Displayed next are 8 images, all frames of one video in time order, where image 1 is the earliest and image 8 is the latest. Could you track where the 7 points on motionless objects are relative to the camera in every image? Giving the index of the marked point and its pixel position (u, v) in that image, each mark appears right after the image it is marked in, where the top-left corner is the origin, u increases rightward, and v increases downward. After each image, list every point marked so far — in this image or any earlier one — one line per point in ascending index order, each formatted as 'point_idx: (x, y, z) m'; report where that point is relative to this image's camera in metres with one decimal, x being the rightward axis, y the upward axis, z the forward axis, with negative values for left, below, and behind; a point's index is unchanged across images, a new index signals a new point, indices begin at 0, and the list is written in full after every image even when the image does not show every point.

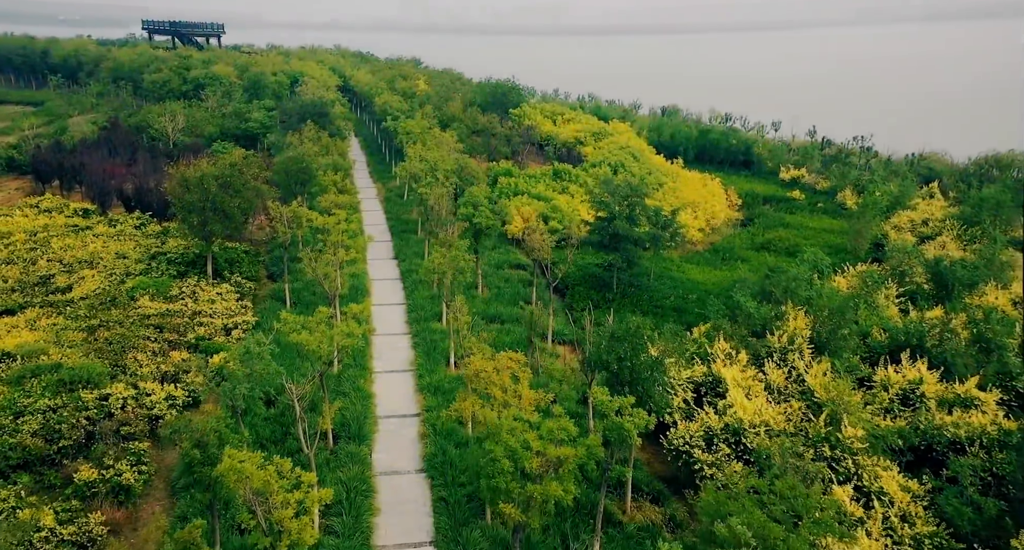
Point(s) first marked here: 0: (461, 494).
0: (-1.1, -4.9, +16.7) m
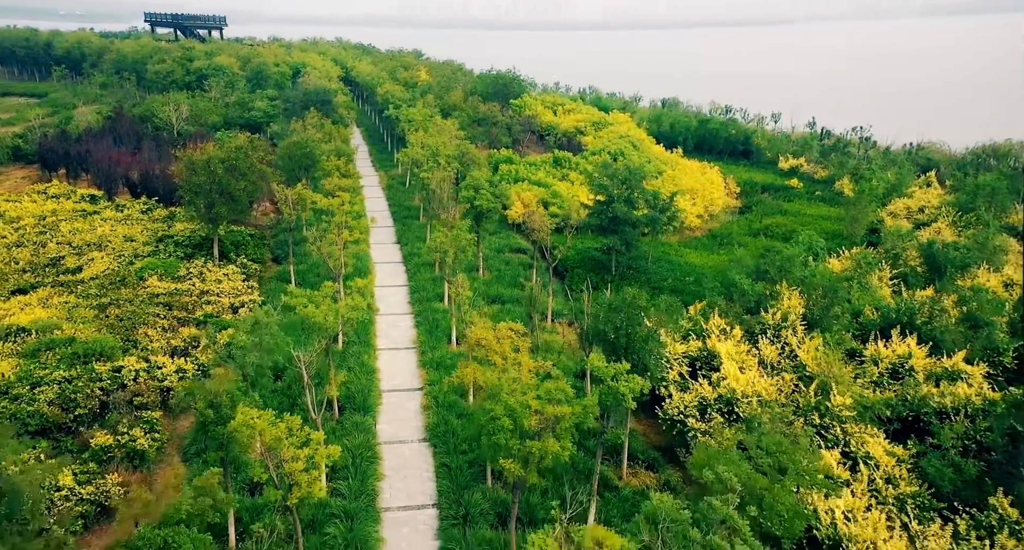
0: (-1.1, -4.3, +17.4) m
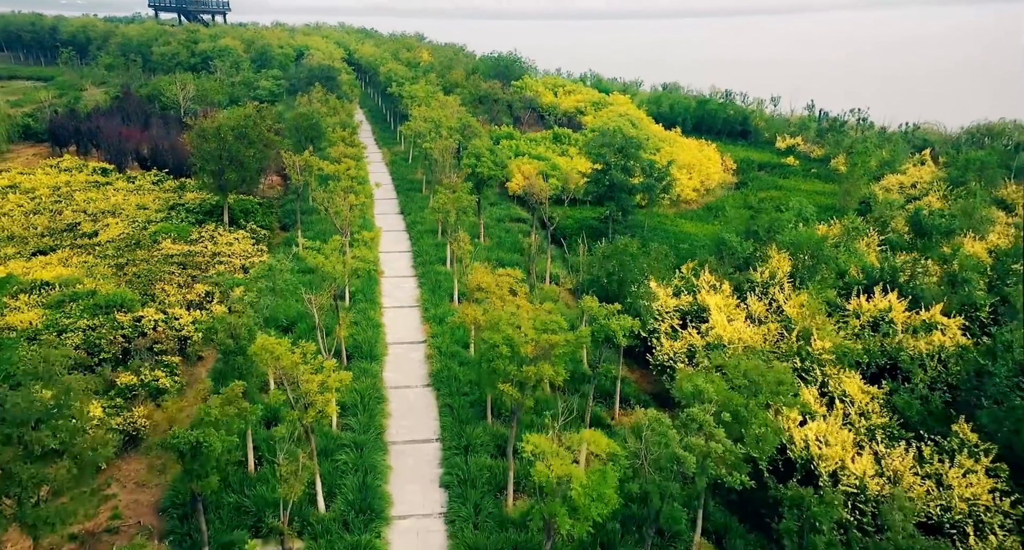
0: (-1.2, -3.1, +18.5) m
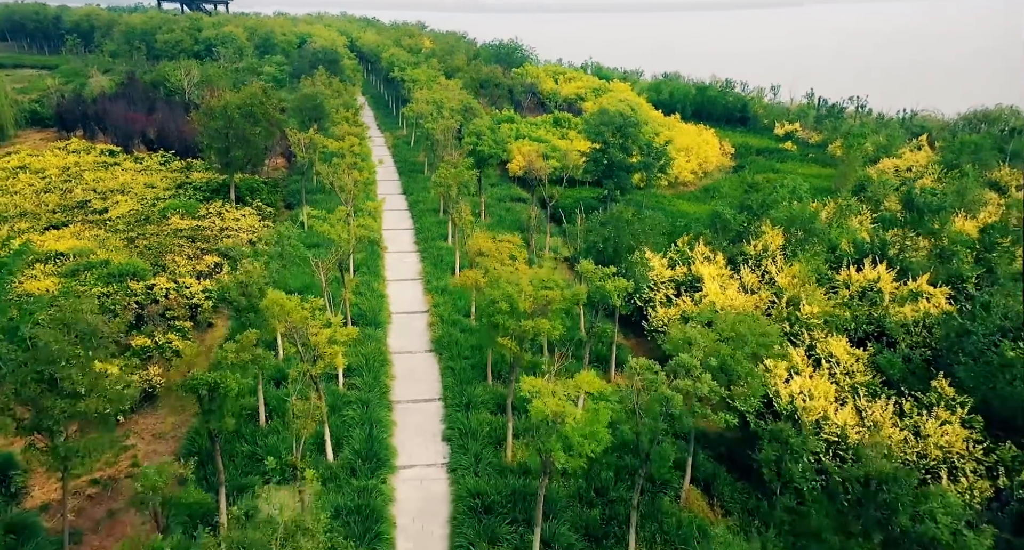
0: (-1.2, -2.3, +19.2) m
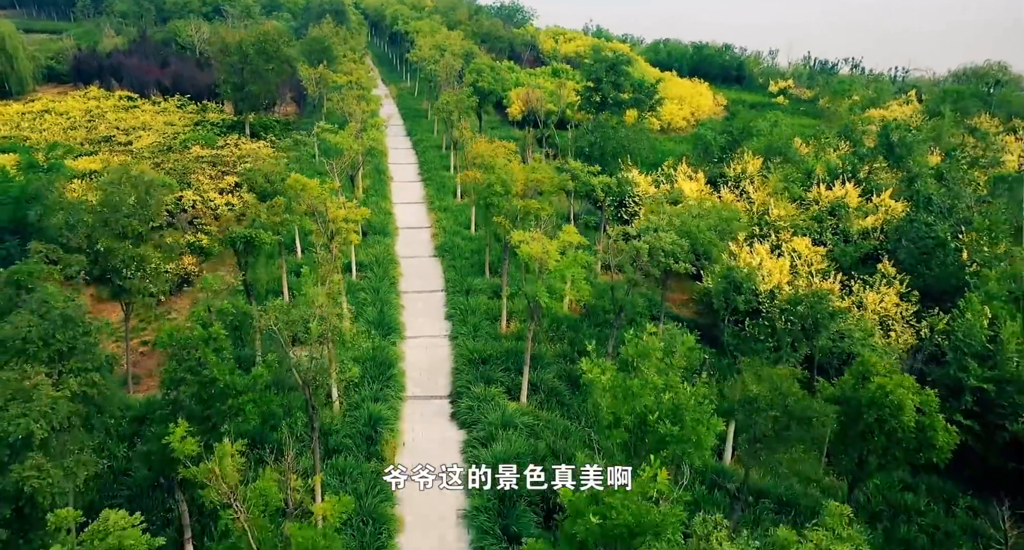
0: (-1.3, +0.3, +21.3) m
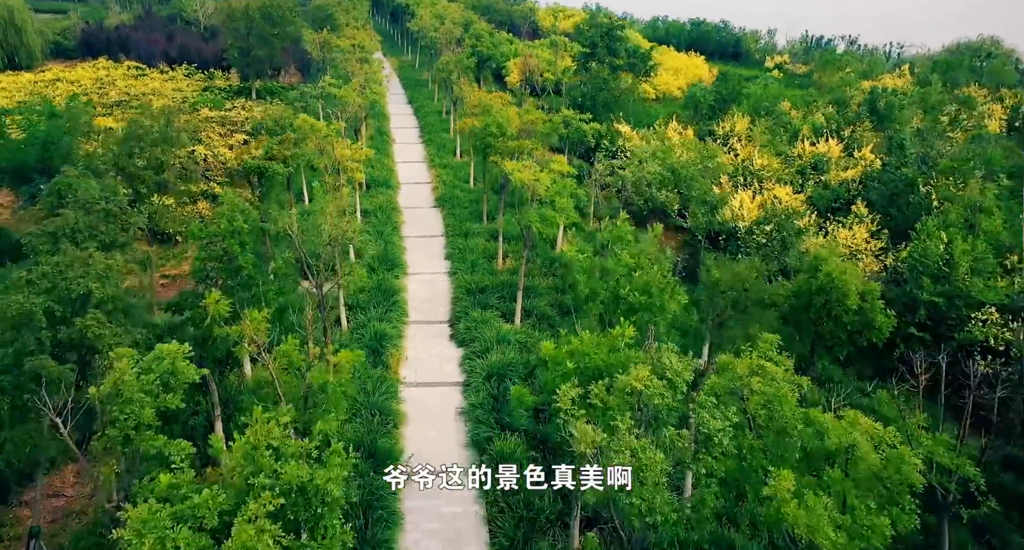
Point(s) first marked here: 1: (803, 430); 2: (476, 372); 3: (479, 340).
0: (-1.4, +1.9, +22.5) m
1: (+2.7, -1.4, +7.1) m
2: (-0.7, -1.8, +14.1) m
3: (-0.7, -1.3, +15.2) m
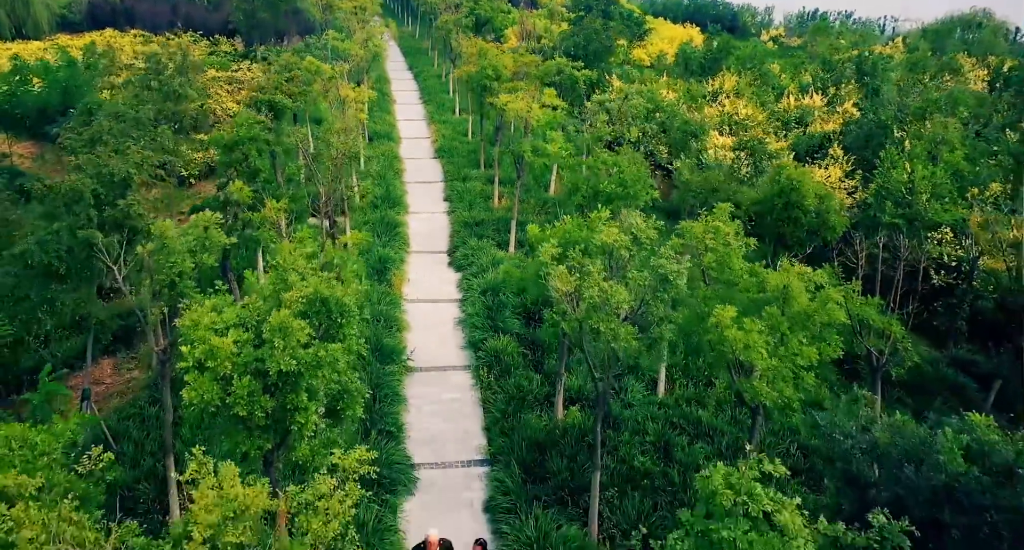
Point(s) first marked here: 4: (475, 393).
0: (-1.5, +3.6, +23.6) m
1: (+2.6, -0.1, +8.3) m
2: (-0.8, -0.3, +15.3) m
3: (-0.8, +0.2, +16.4) m
4: (-0.6, -1.9, +12.1) m
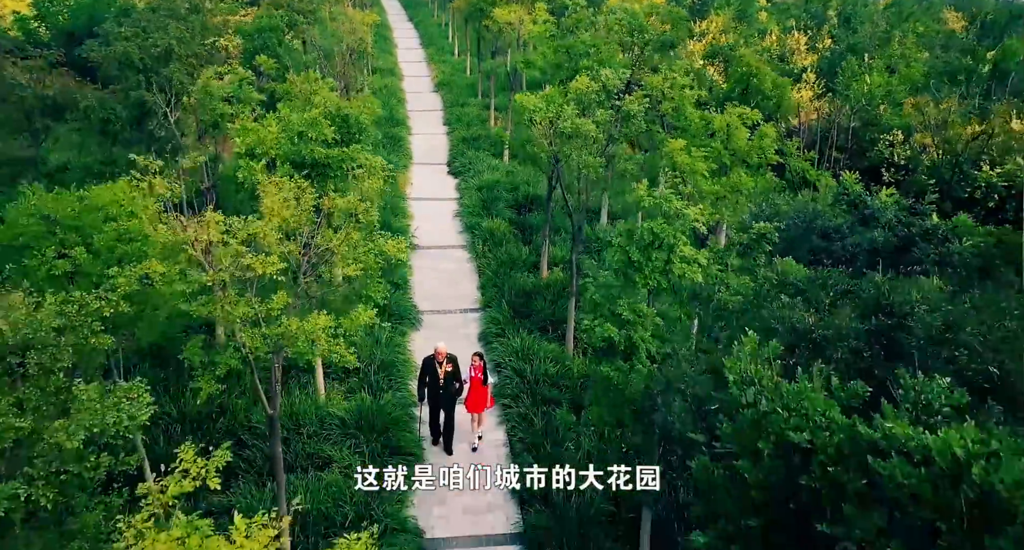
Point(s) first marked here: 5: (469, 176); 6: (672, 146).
0: (-1.7, +6.1, +25.1) m
1: (+2.4, +1.9, +9.9) m
2: (-0.9, +1.9, +16.9) m
3: (-0.9, +2.5, +17.9) m
4: (-0.7, +0.2, +13.8) m
5: (-1.0, +2.3, +17.9) m
6: (+2.0, +1.6, +9.3) m
